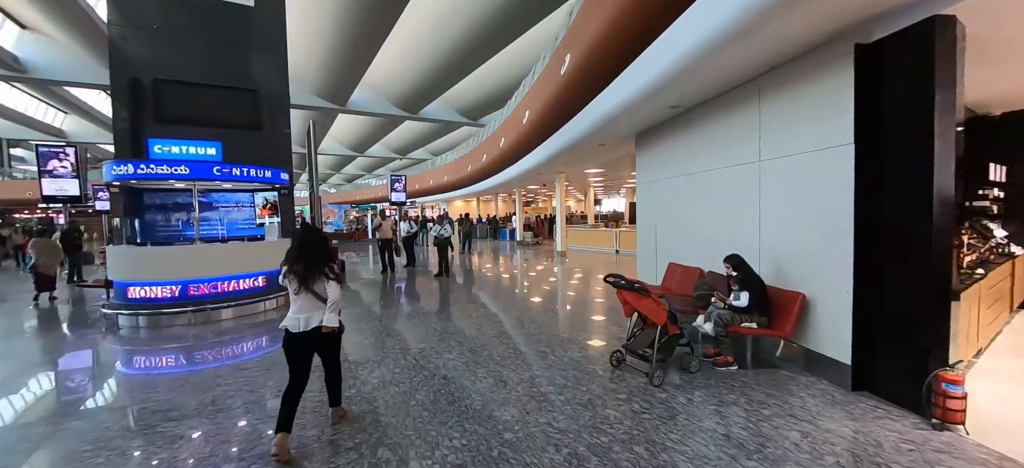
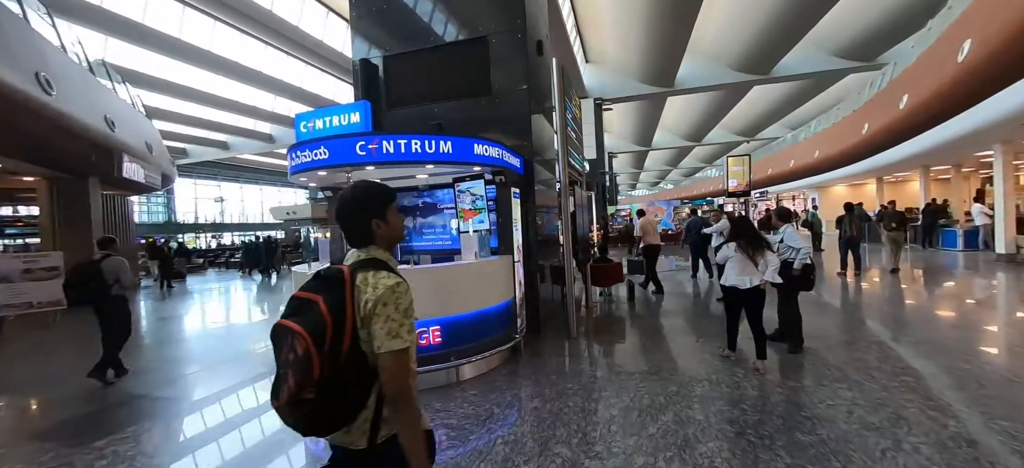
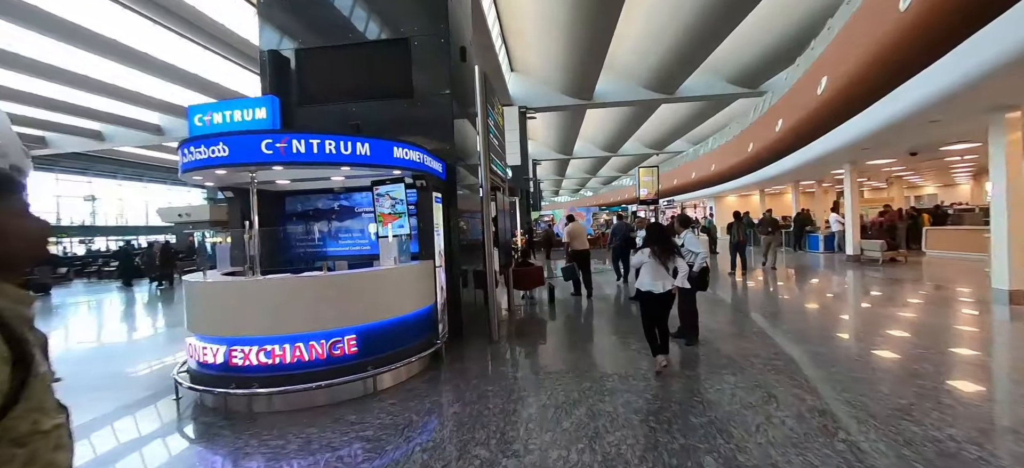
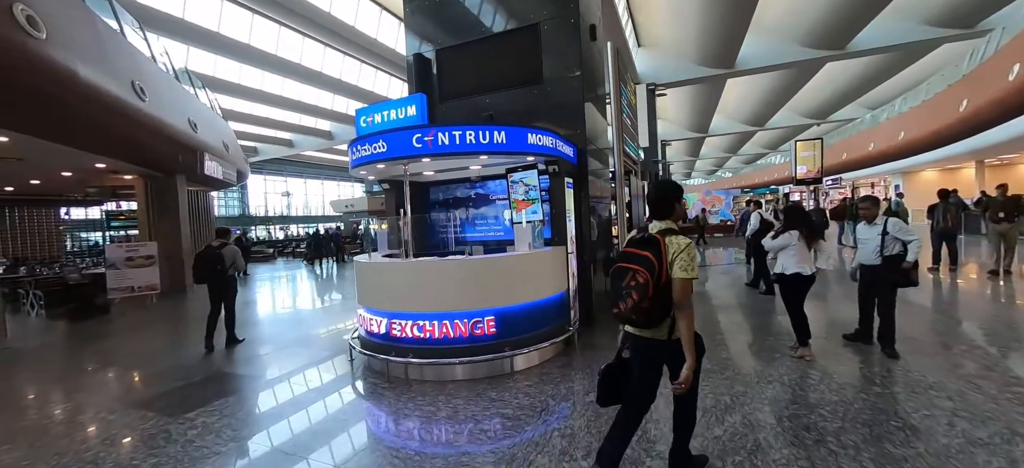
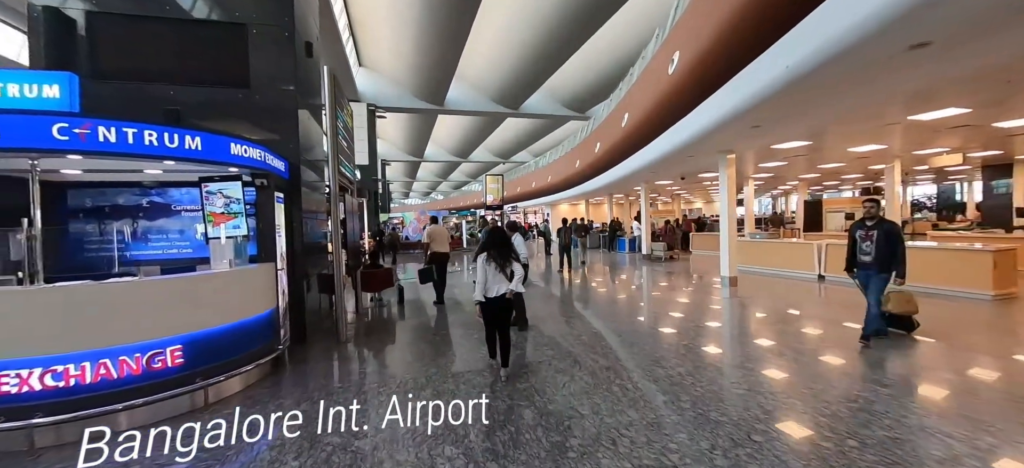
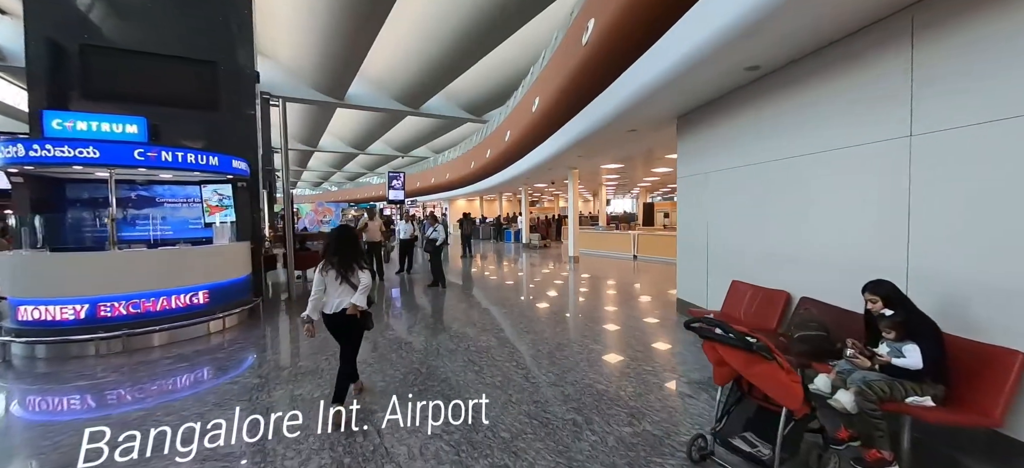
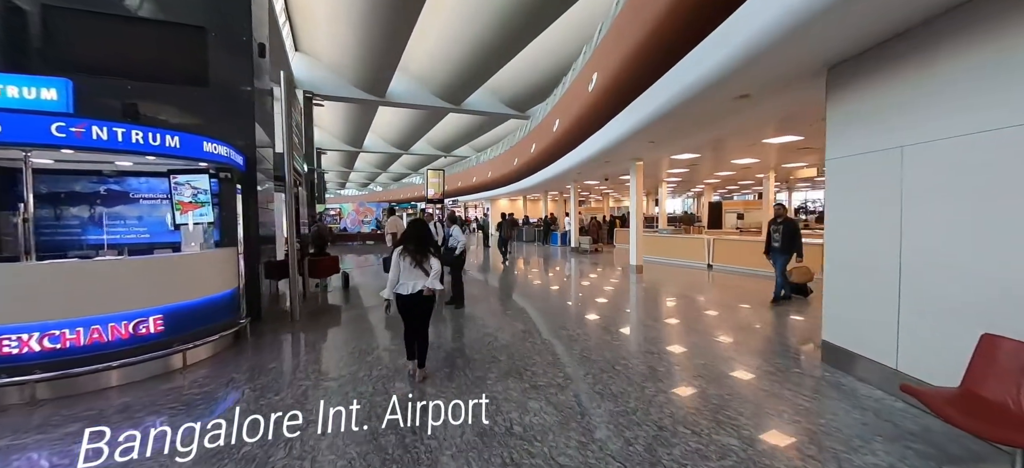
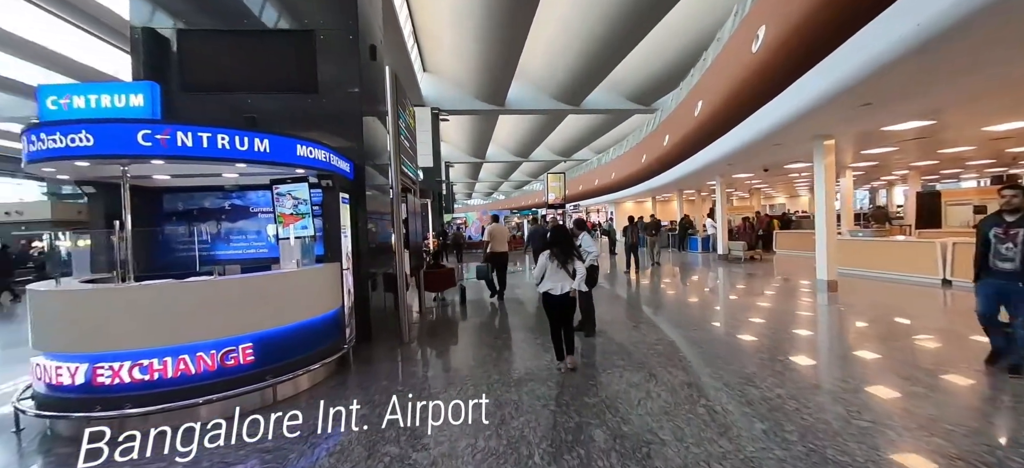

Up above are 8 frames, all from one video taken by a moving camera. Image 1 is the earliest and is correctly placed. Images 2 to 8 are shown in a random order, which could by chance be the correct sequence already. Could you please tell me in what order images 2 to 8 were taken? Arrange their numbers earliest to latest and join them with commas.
6, 7, 5, 8, 3, 2, 4
